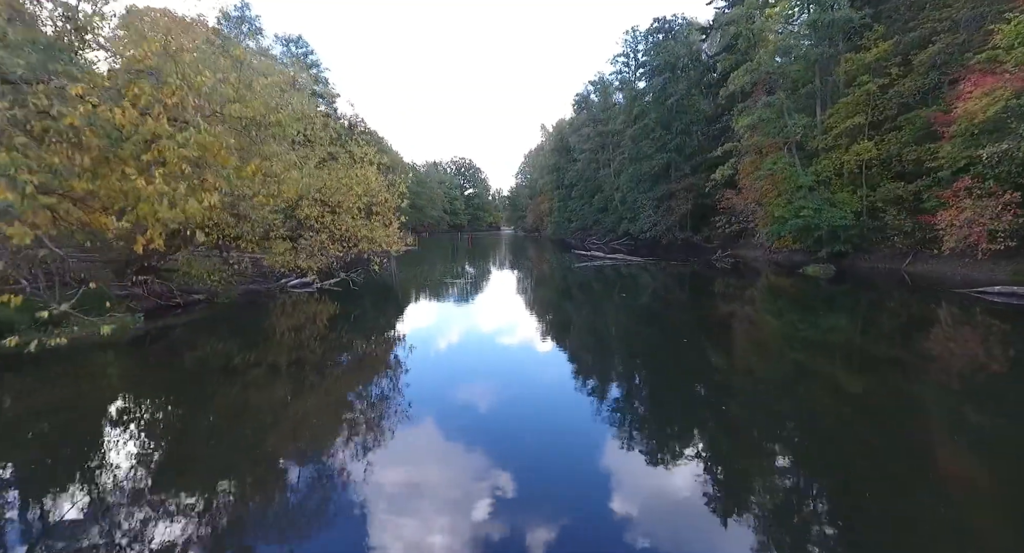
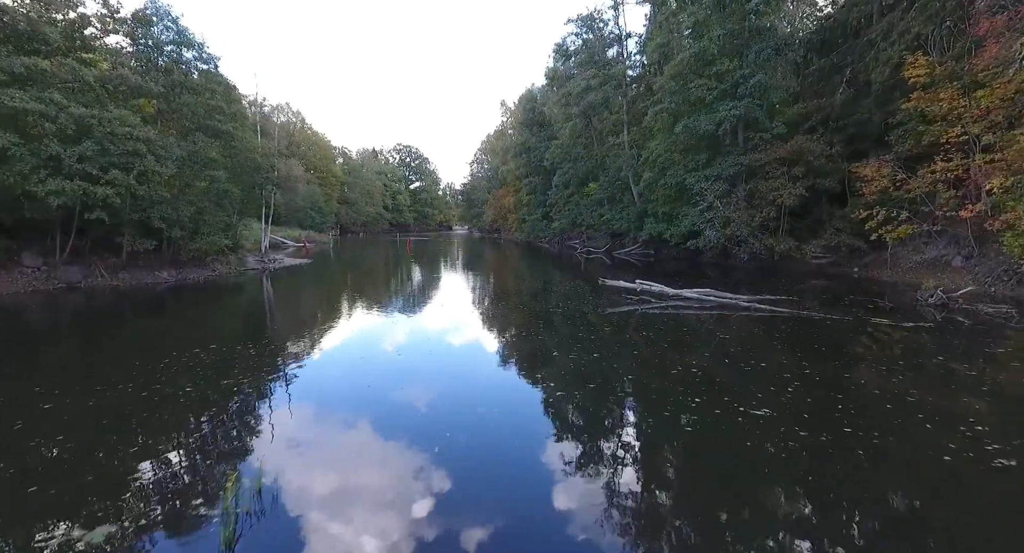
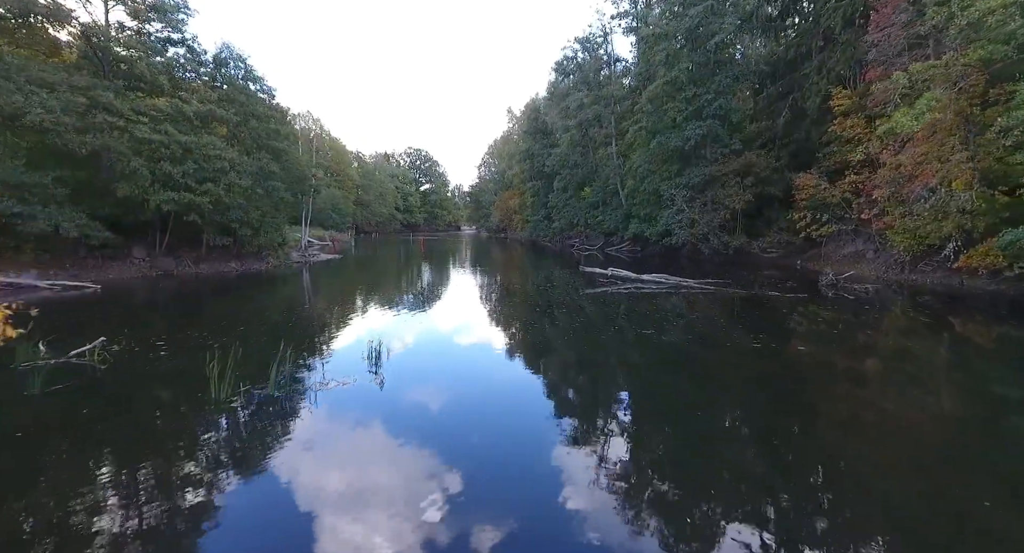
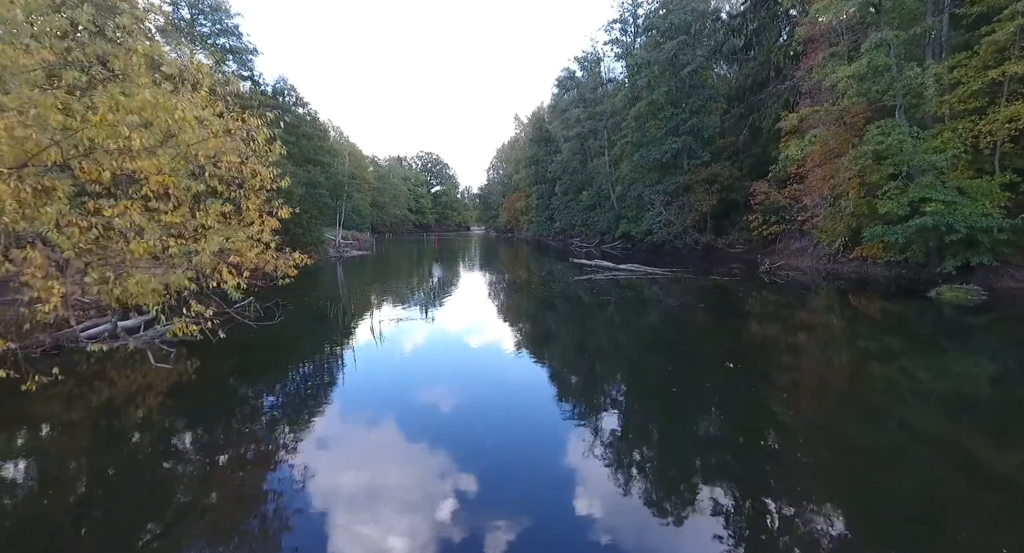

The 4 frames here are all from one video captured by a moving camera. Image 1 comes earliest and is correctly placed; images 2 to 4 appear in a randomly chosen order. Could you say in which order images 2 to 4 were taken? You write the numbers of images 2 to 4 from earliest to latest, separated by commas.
4, 3, 2
